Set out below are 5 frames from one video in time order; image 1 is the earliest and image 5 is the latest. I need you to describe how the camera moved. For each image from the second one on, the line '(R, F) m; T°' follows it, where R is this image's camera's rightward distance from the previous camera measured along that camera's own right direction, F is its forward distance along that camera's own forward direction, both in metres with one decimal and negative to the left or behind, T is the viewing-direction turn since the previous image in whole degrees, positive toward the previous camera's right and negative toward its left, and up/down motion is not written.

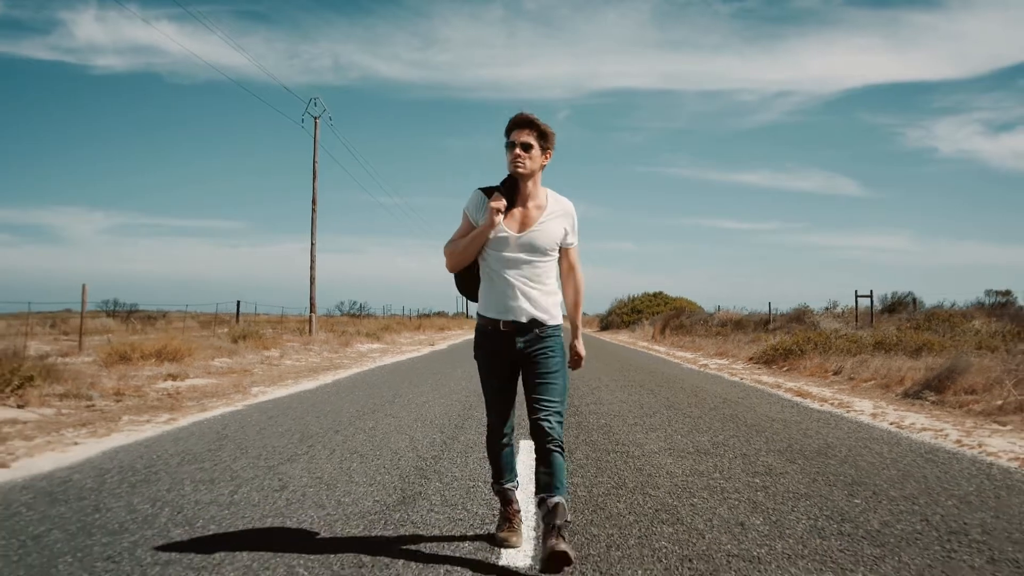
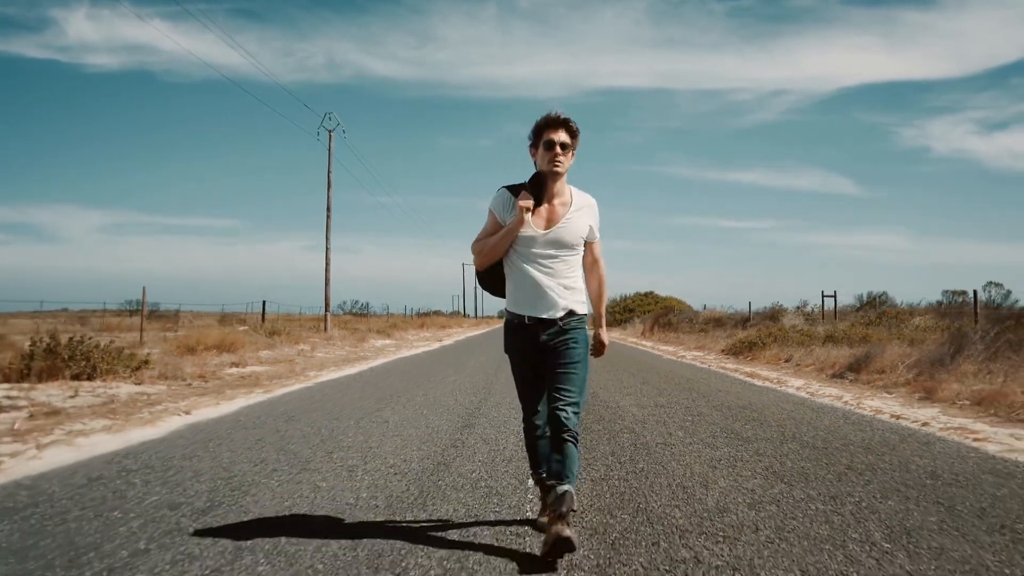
(-0.3, -2.7) m; 0°
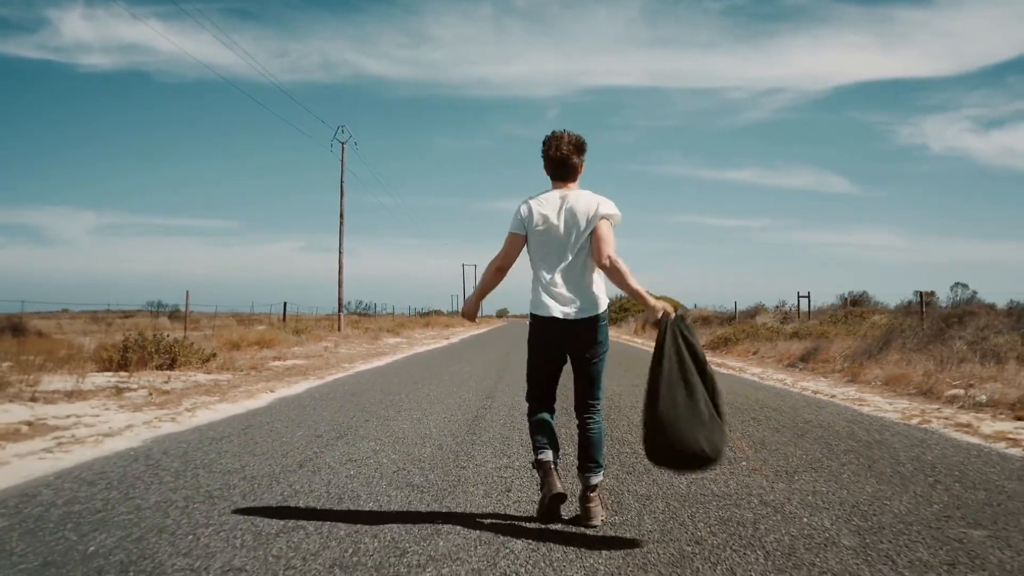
(-0.2, -2.5) m; 0°
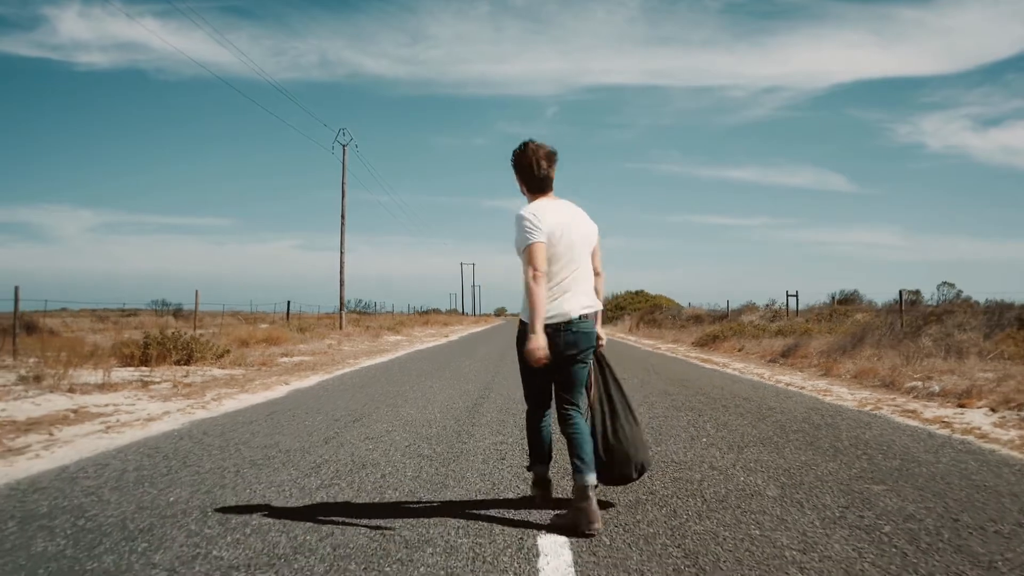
(0.0, -0.9) m; 0°
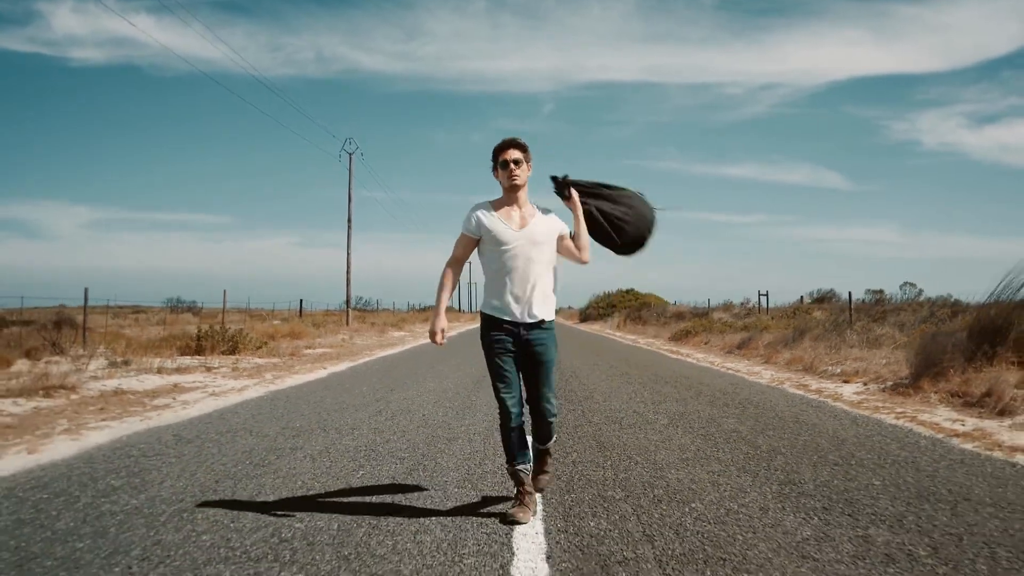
(0.0, -2.8) m; 0°
